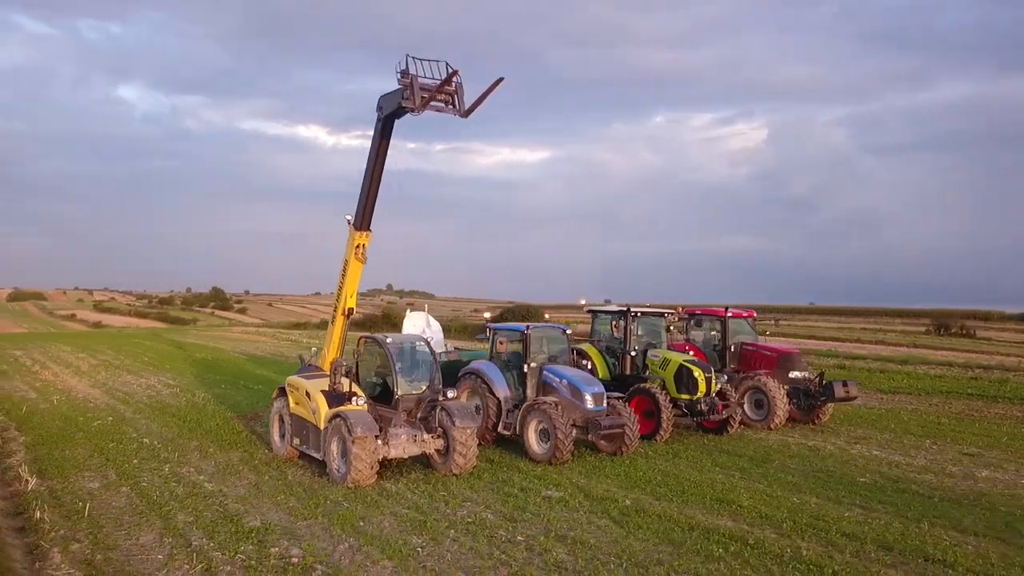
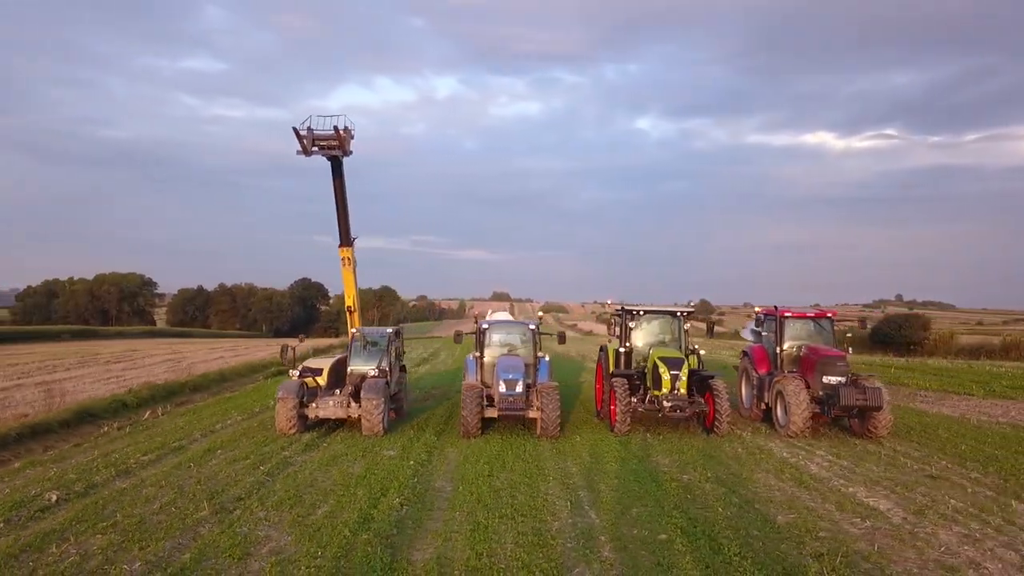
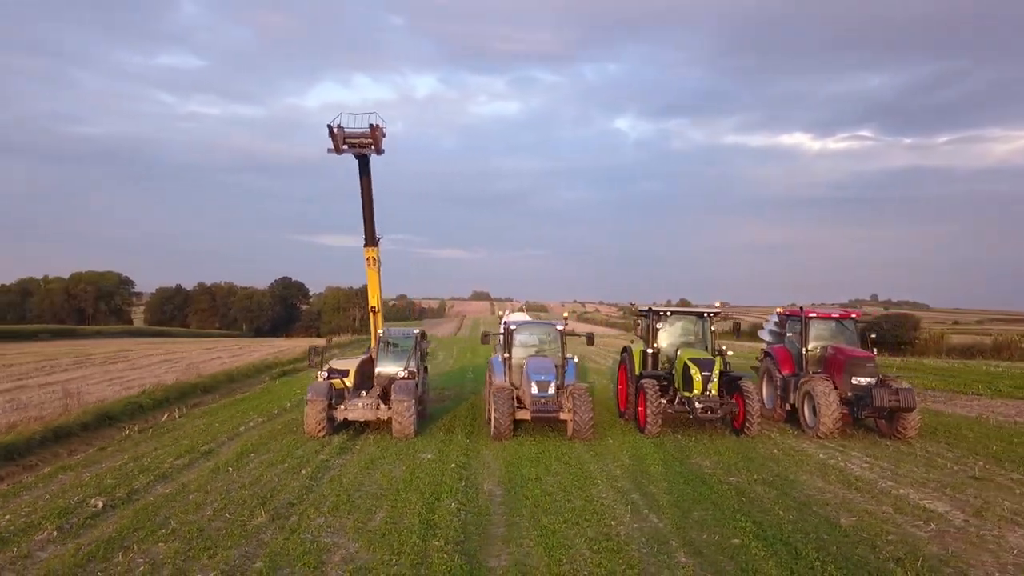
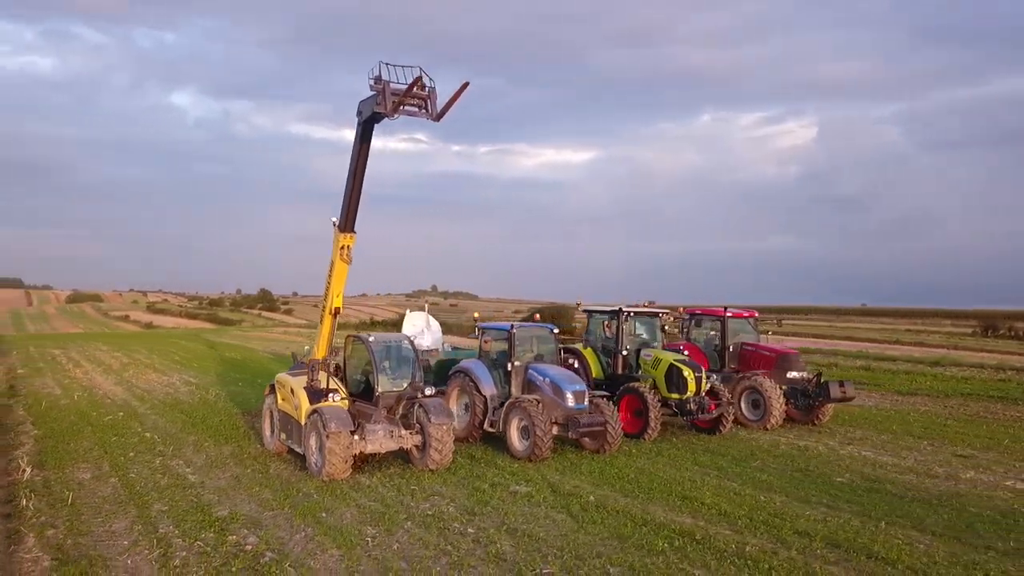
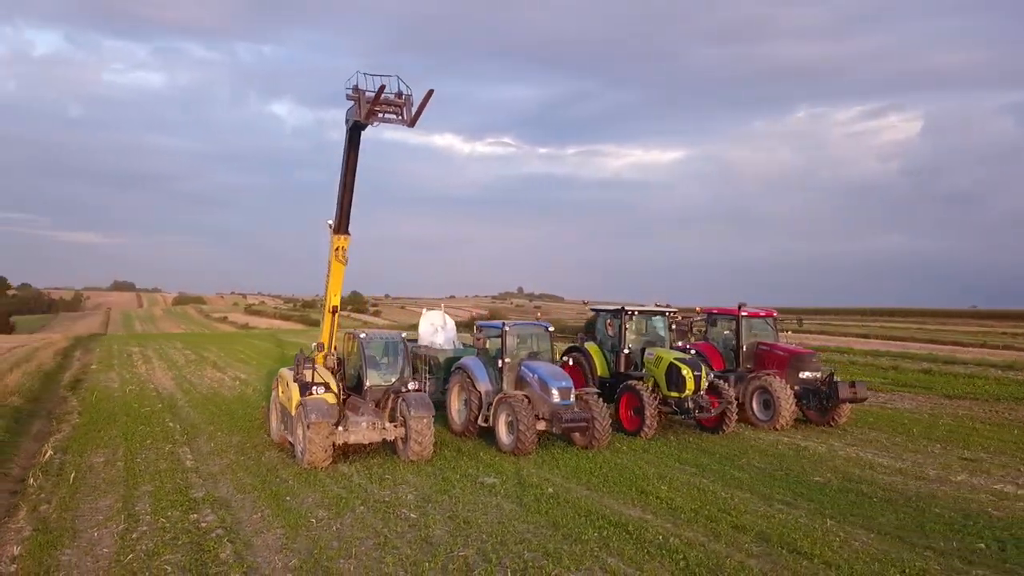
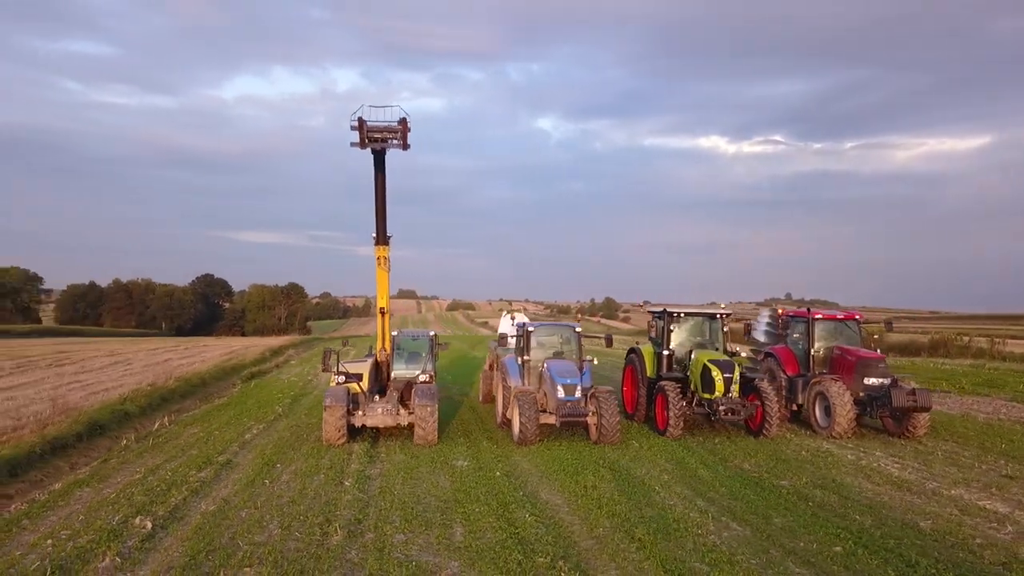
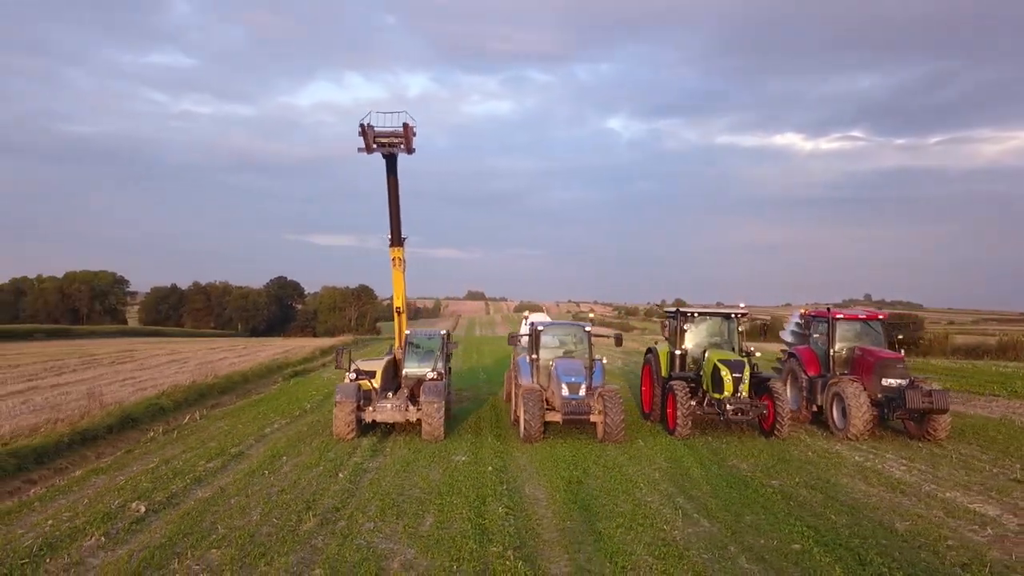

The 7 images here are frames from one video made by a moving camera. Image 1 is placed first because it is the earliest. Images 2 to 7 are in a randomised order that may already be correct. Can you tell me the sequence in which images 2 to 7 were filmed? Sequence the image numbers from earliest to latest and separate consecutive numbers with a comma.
4, 5, 6, 7, 3, 2
